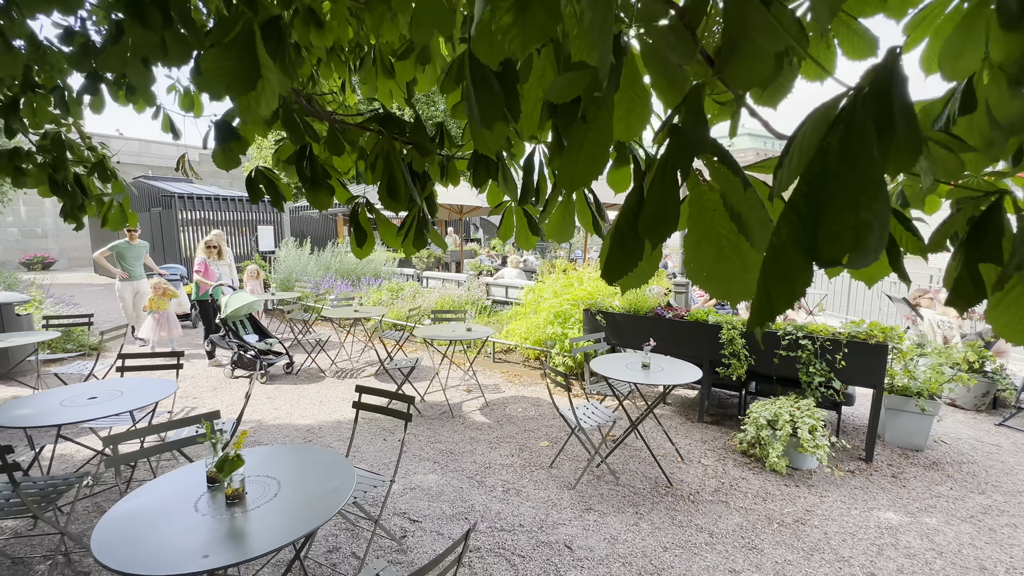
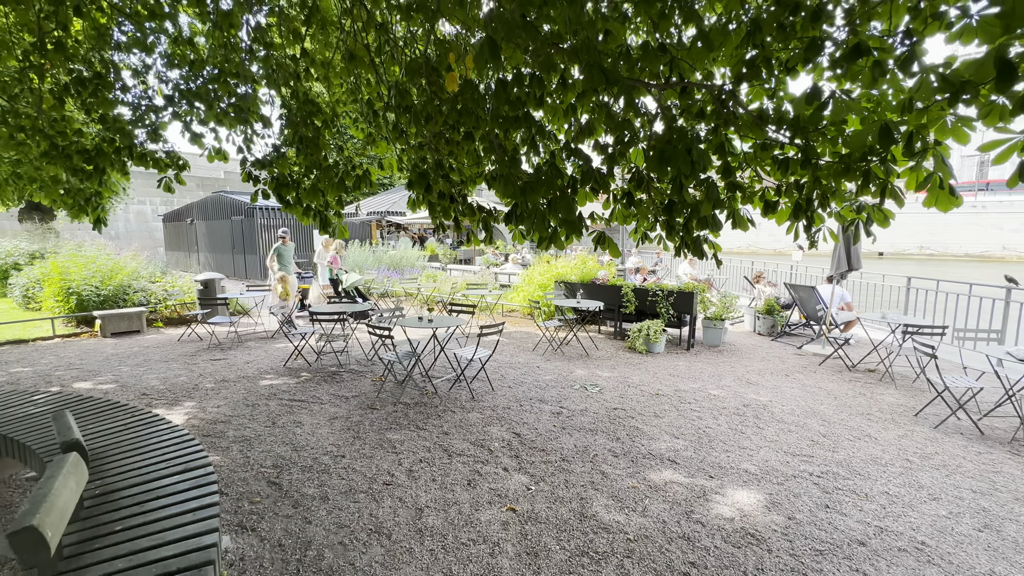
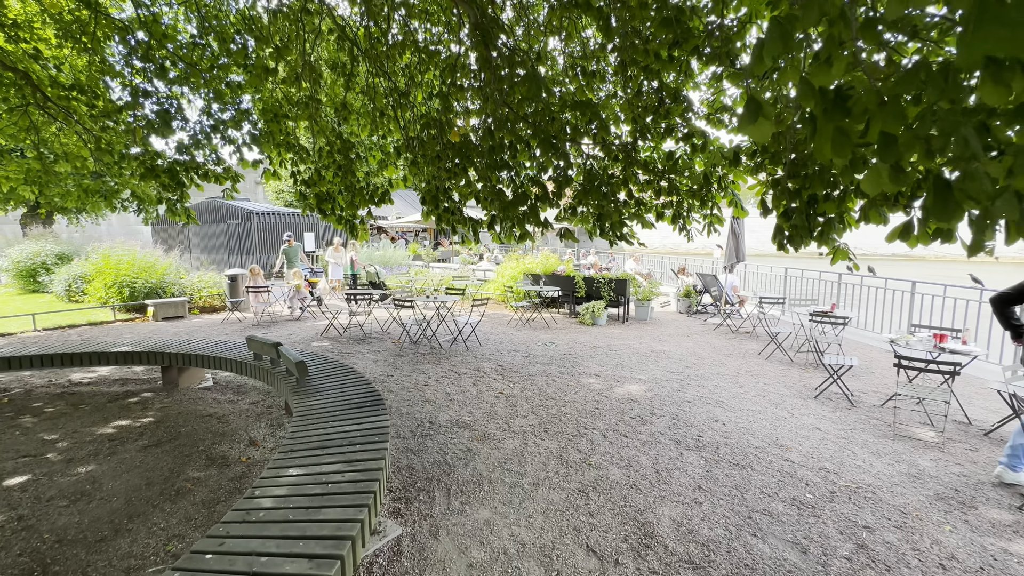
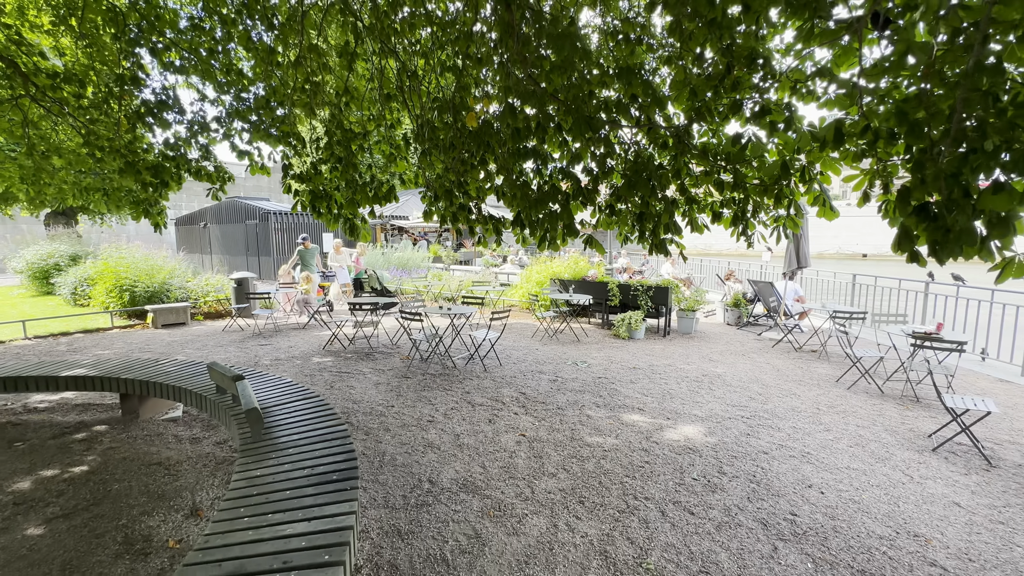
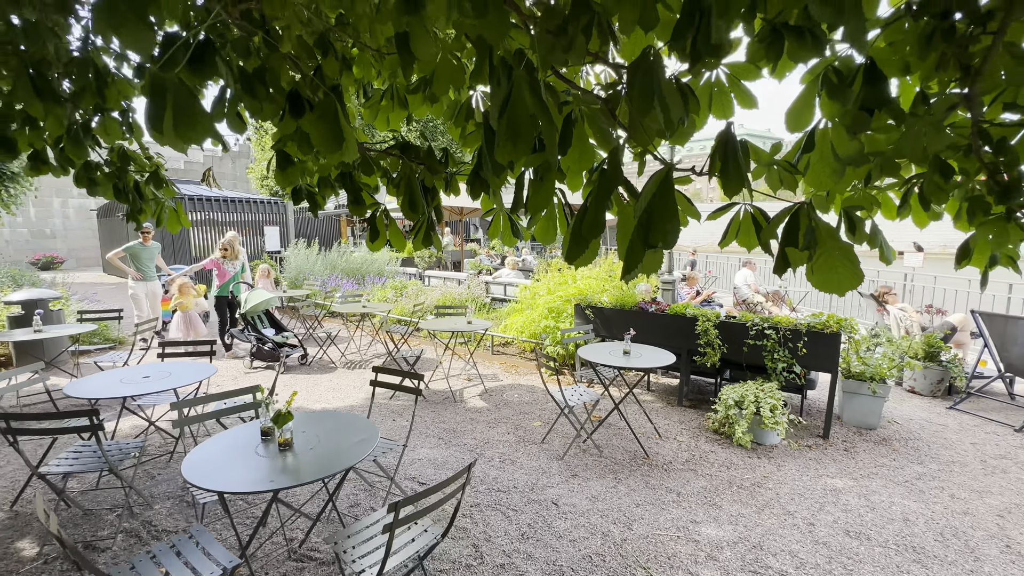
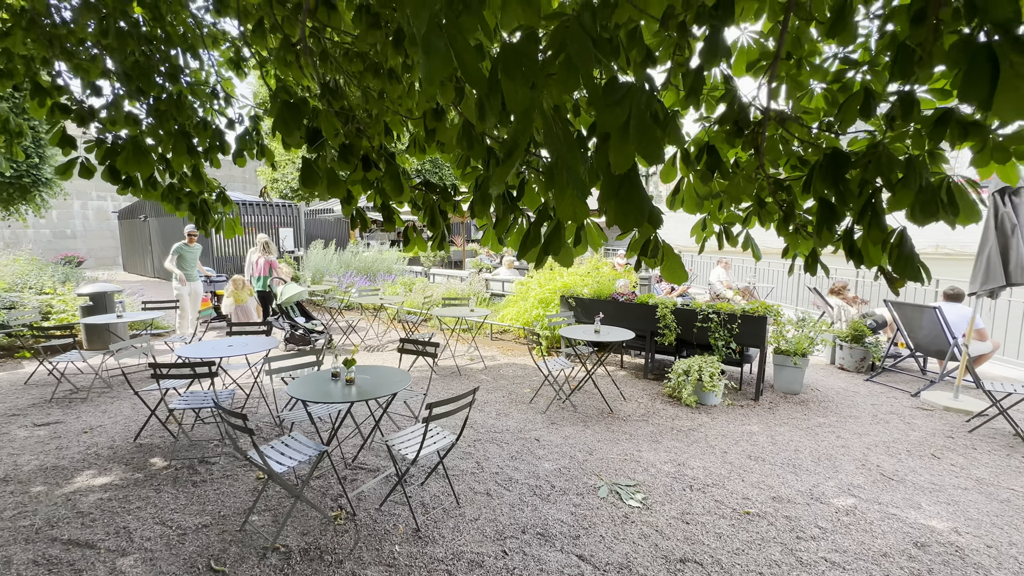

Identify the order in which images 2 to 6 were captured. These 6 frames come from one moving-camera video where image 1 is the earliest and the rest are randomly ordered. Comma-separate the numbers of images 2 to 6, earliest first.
5, 6, 2, 4, 3
